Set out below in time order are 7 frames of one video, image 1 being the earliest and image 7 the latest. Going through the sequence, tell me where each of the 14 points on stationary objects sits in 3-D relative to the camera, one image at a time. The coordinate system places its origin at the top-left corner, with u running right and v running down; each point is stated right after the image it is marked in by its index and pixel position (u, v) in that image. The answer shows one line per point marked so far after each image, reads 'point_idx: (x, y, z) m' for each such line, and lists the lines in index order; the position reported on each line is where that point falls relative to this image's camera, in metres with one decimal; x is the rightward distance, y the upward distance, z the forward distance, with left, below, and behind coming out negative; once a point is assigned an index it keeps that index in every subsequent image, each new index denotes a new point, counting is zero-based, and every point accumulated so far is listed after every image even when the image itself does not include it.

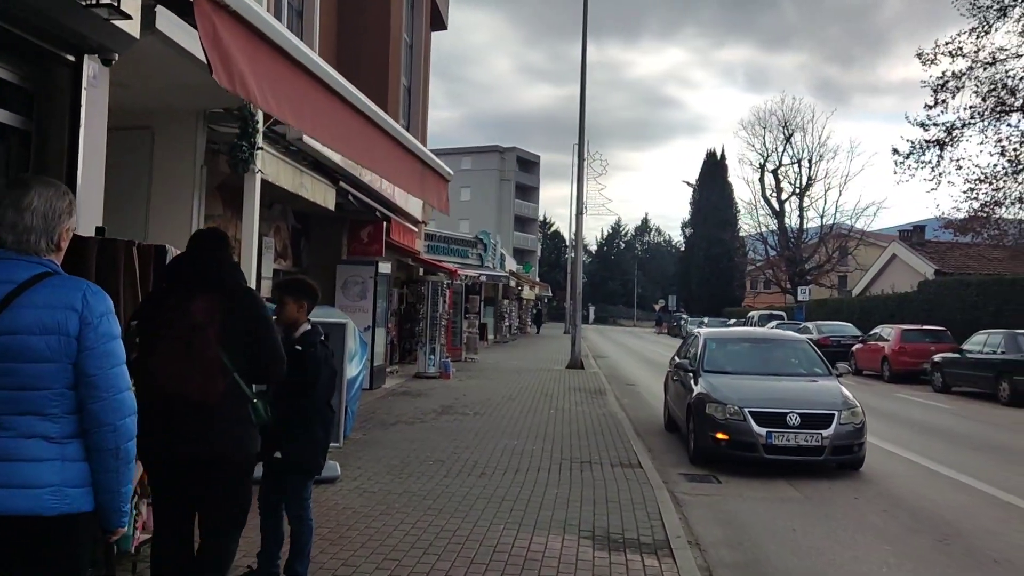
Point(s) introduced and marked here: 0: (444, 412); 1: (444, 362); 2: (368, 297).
0: (-0.9, -1.7, +12.6) m
1: (-1.3, -1.4, +18.1) m
2: (-2.3, -0.2, +14.9) m
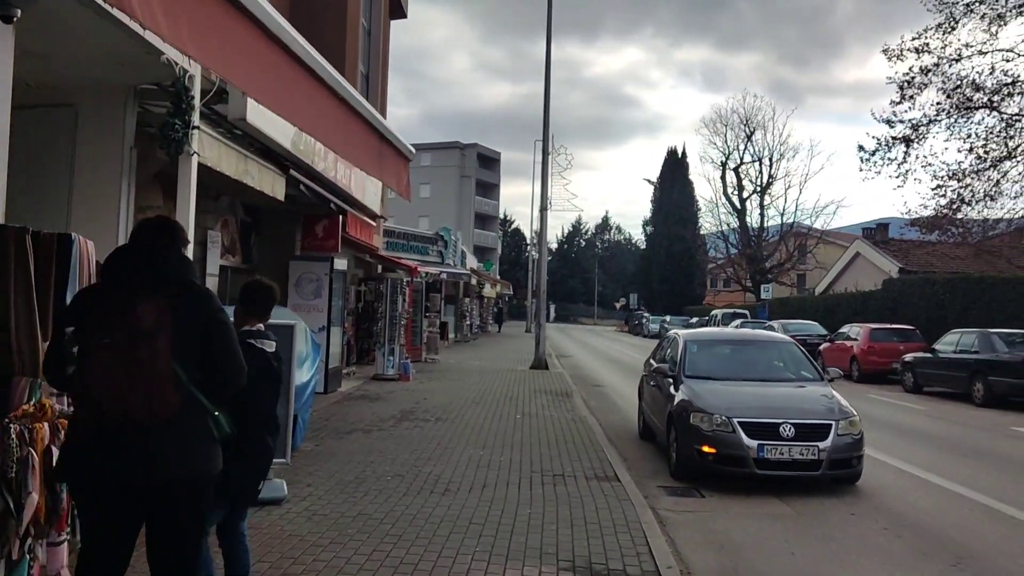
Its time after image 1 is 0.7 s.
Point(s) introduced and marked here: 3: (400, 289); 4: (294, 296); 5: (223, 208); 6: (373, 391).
0: (-1.4, -1.6, +11.8) m
1: (-2.0, -1.4, +17.3) m
2: (-2.9, -0.1, +14.1) m
3: (-2.1, 0.0, +17.3) m
4: (-3.3, -0.1, +14.1) m
5: (-3.9, +1.1, +12.7) m
6: (-2.2, -1.7, +15.0) m
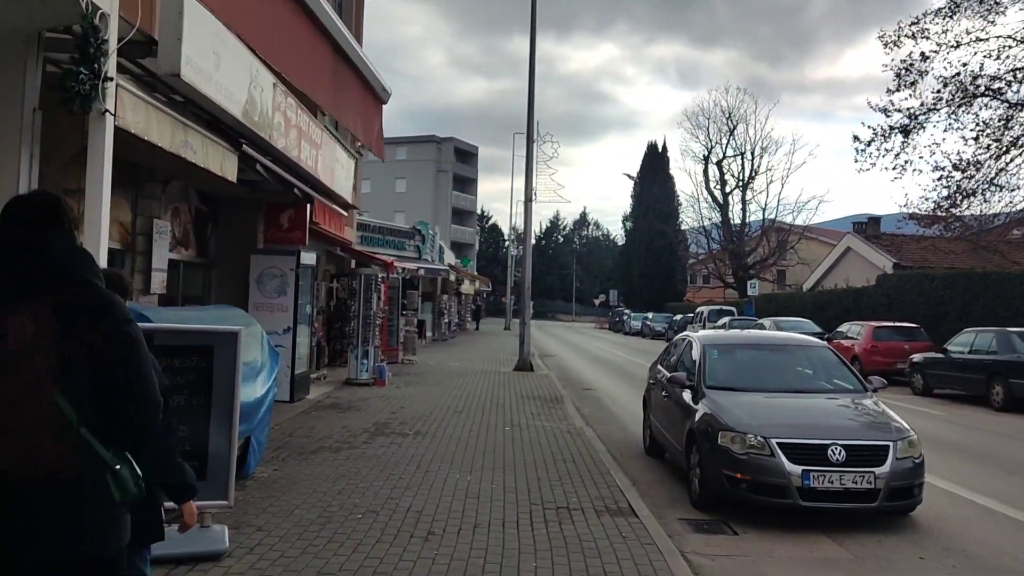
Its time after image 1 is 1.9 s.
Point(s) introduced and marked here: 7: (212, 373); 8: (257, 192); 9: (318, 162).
0: (-1.5, -1.6, +10.4) m
1: (-2.3, -1.3, +15.9) m
2: (-3.0, -0.1, +12.7) m
3: (-2.3, 0.0, +15.9) m
4: (-3.5, -0.1, +12.7) m
5: (-4.1, +1.1, +11.2) m
6: (-2.4, -1.6, +13.6) m
7: (-1.7, -0.5, +5.4) m
8: (-3.4, +1.3, +12.5) m
9: (-2.2, +1.4, +10.5) m
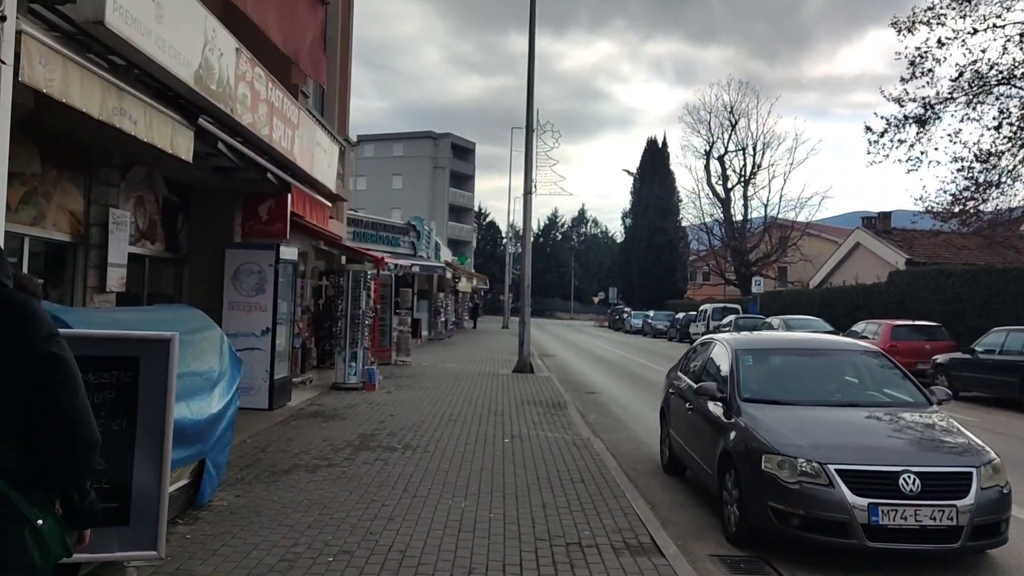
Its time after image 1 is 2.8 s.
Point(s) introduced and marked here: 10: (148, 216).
0: (-1.5, -1.6, +9.3) m
1: (-2.3, -1.3, +14.8) m
2: (-3.0, 0.0, +11.6) m
3: (-2.3, +0.1, +14.8) m
4: (-3.5, 0.0, +11.6) m
5: (-4.1, +1.2, +10.1) m
6: (-2.4, -1.6, +12.5) m
7: (-1.7, -0.5, +4.3) m
8: (-3.4, +1.3, +11.4) m
9: (-2.2, +1.4, +9.4) m
10: (-4.1, +0.8, +10.5) m
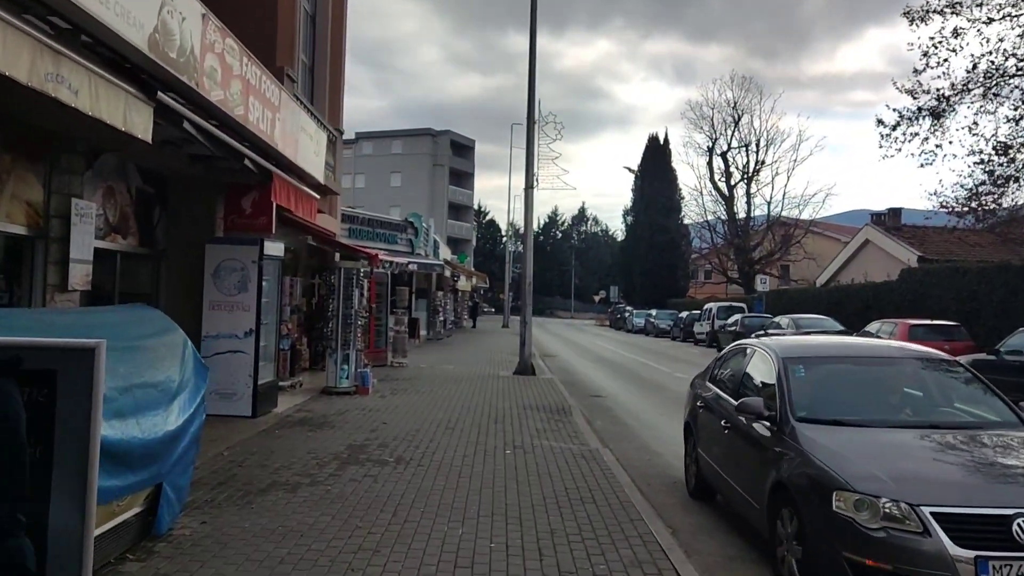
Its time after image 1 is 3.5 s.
0: (-1.5, -1.5, +8.5) m
1: (-2.3, -1.3, +14.0) m
2: (-3.0, 0.0, +10.8) m
3: (-2.3, +0.1, +14.0) m
4: (-3.4, 0.0, +10.7) m
5: (-4.0, +1.2, +9.3) m
6: (-2.4, -1.5, +11.7) m
7: (-1.7, -0.5, +3.5) m
8: (-3.4, +1.3, +10.6) m
9: (-2.2, +1.5, +8.6) m
10: (-4.1, +0.8, +9.7) m
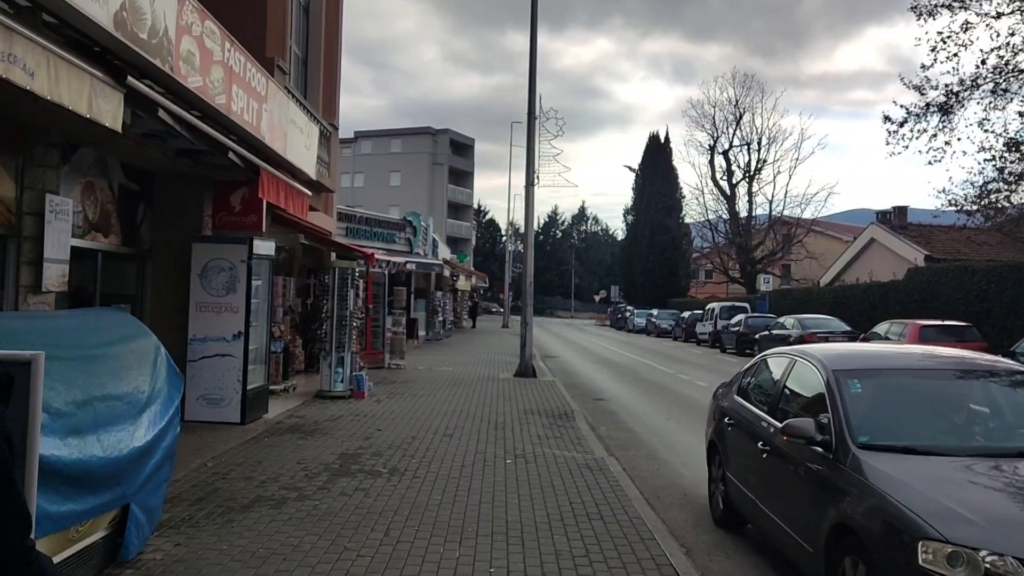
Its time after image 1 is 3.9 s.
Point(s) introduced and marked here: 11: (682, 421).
0: (-1.5, -1.5, +8.0) m
1: (-2.3, -1.3, +13.5) m
2: (-3.0, 0.0, +10.3) m
3: (-2.3, +0.1, +13.5) m
4: (-3.4, 0.0, +10.3) m
5: (-4.0, +1.2, +8.8) m
6: (-2.4, -1.6, +11.2) m
7: (-1.7, -0.5, +3.0) m
8: (-3.4, +1.3, +10.1) m
9: (-2.2, +1.4, +8.1) m
10: (-4.1, +0.8, +9.3) m
11: (+2.3, -1.8, +12.9) m
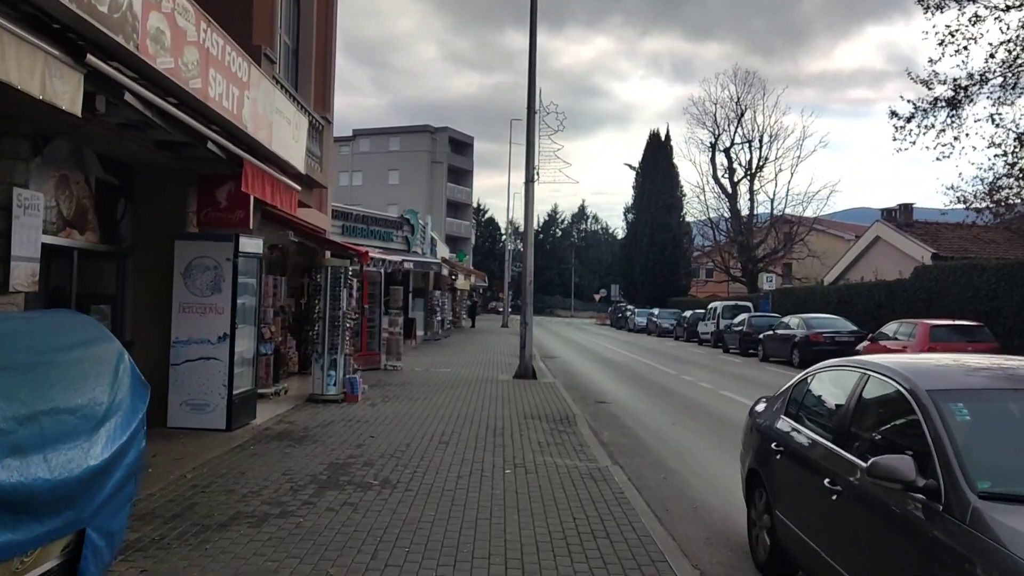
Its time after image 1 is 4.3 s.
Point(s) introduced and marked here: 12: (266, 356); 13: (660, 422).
0: (-1.5, -1.5, +7.6) m
1: (-2.3, -1.3, +13.0) m
2: (-3.0, 0.0, +9.8) m
3: (-2.3, +0.1, +13.0) m
4: (-3.4, 0.0, +9.8) m
5: (-4.0, +1.2, +8.4) m
6: (-2.4, -1.5, +10.7) m
7: (-1.7, -0.5, +2.5) m
8: (-3.4, +1.3, +9.6) m
9: (-2.2, +1.4, +7.6) m
10: (-4.1, +0.8, +8.8) m
11: (+2.3, -1.8, +12.4) m
12: (-3.3, -0.9, +12.5) m
13: (+2.0, -1.8, +12.7) m
